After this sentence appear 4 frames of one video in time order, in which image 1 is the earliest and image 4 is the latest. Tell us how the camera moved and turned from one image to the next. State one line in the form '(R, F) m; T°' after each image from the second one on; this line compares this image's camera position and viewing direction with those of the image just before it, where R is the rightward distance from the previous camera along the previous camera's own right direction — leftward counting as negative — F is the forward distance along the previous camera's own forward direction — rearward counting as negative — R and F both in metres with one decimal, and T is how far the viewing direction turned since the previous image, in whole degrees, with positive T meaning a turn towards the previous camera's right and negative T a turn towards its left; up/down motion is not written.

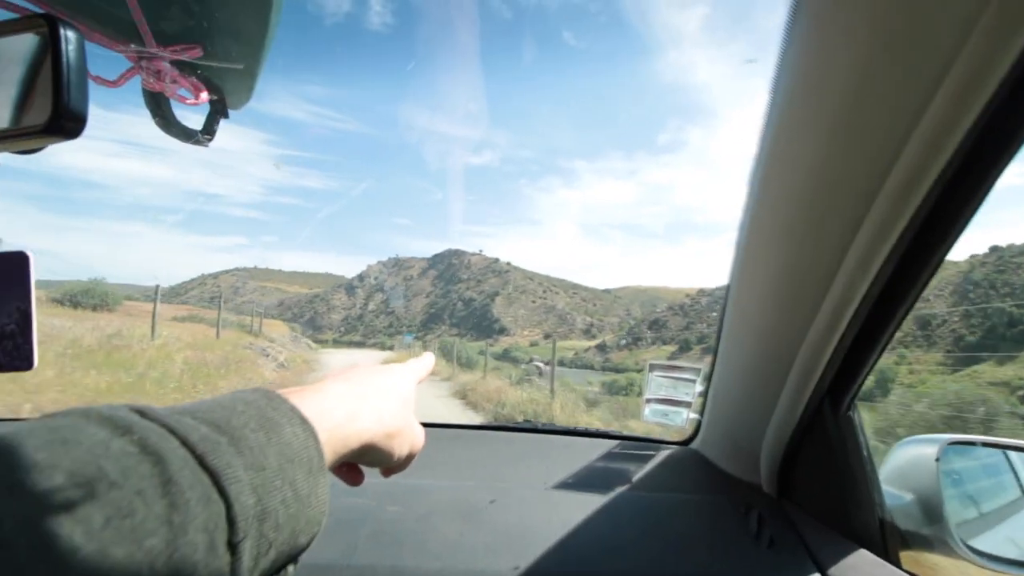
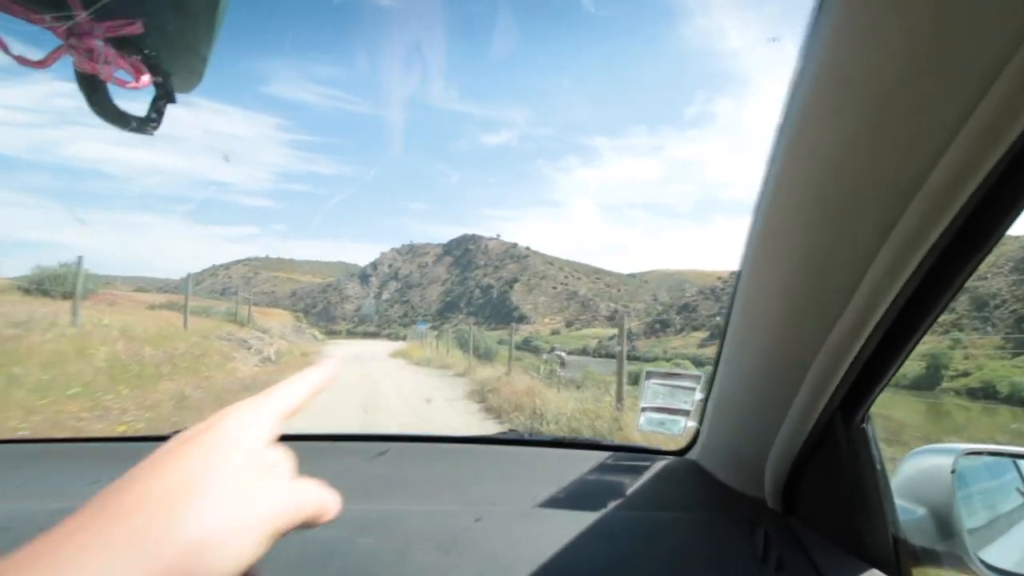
(+0.5, +0.9) m; -3°
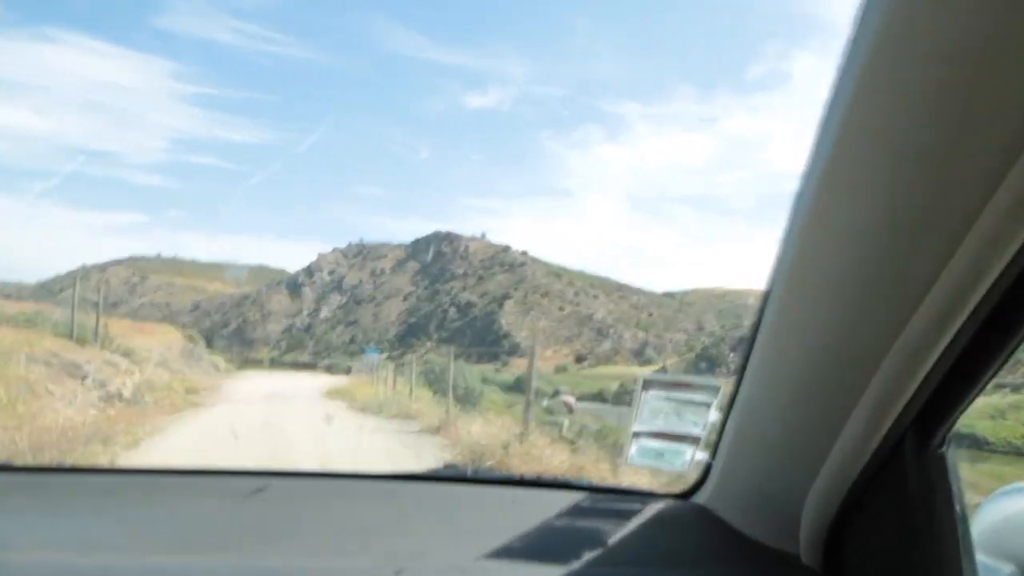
(+0.9, +5.1) m; -3°
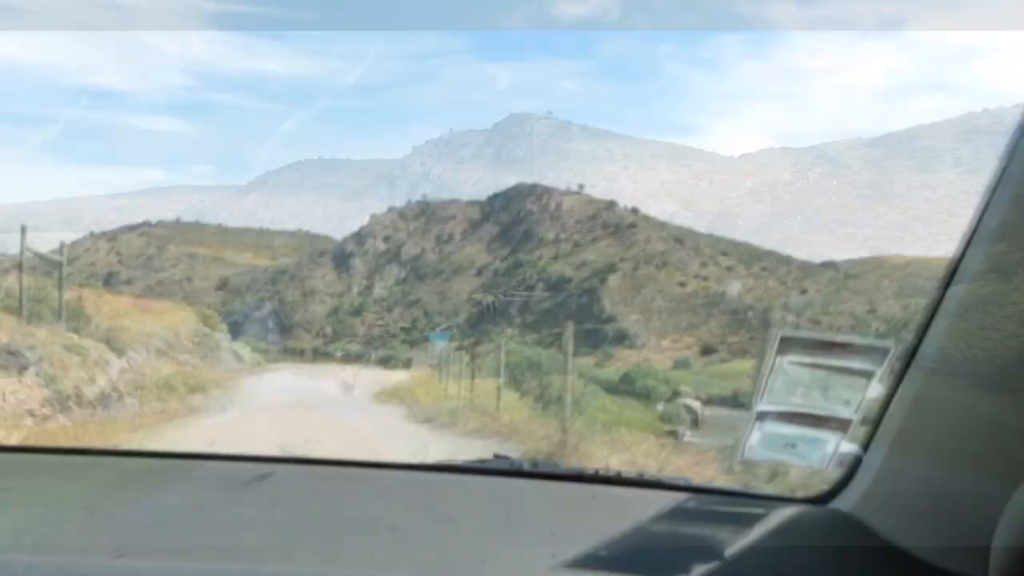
(-0.5, +3.1) m; -7°
